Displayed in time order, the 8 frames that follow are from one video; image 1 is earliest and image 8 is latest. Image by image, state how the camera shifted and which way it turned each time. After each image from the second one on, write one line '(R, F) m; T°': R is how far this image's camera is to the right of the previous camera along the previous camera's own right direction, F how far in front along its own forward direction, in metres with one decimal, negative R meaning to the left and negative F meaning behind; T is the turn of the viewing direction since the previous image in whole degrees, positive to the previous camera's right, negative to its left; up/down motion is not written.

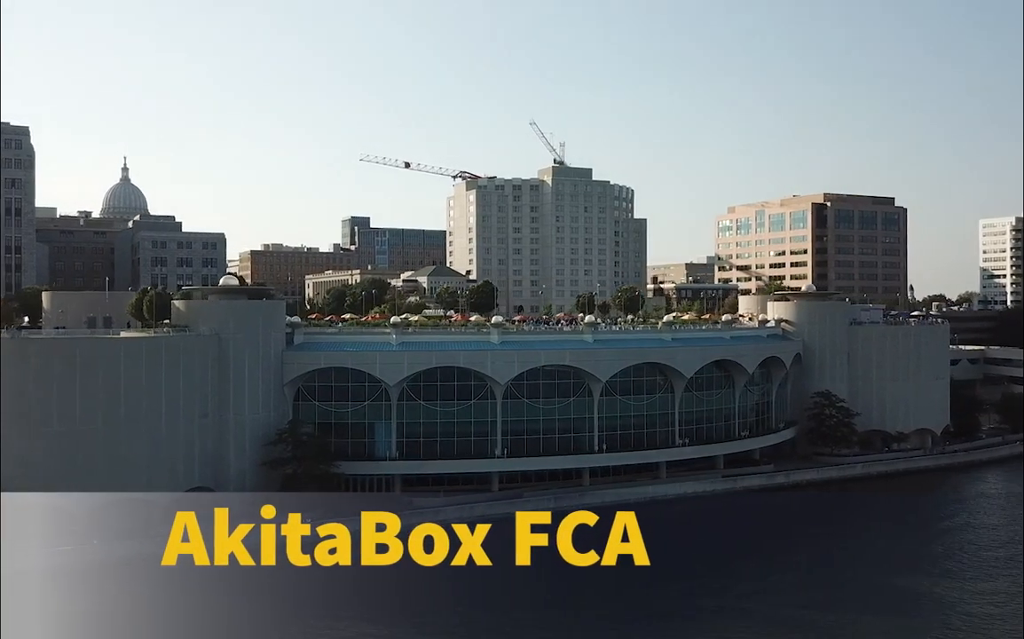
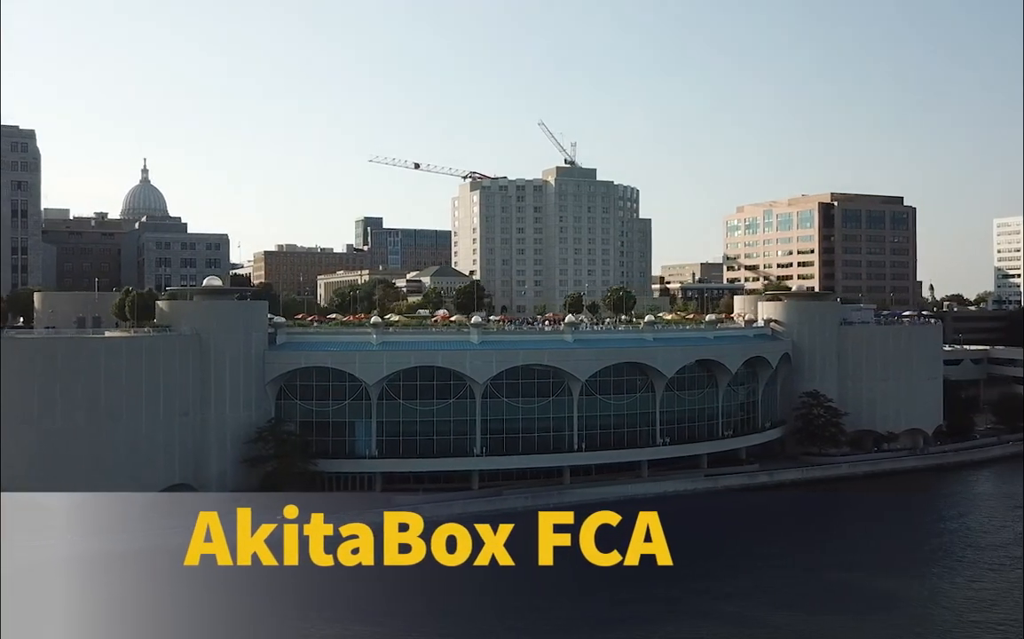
(+1.7, -0.4) m; -1°
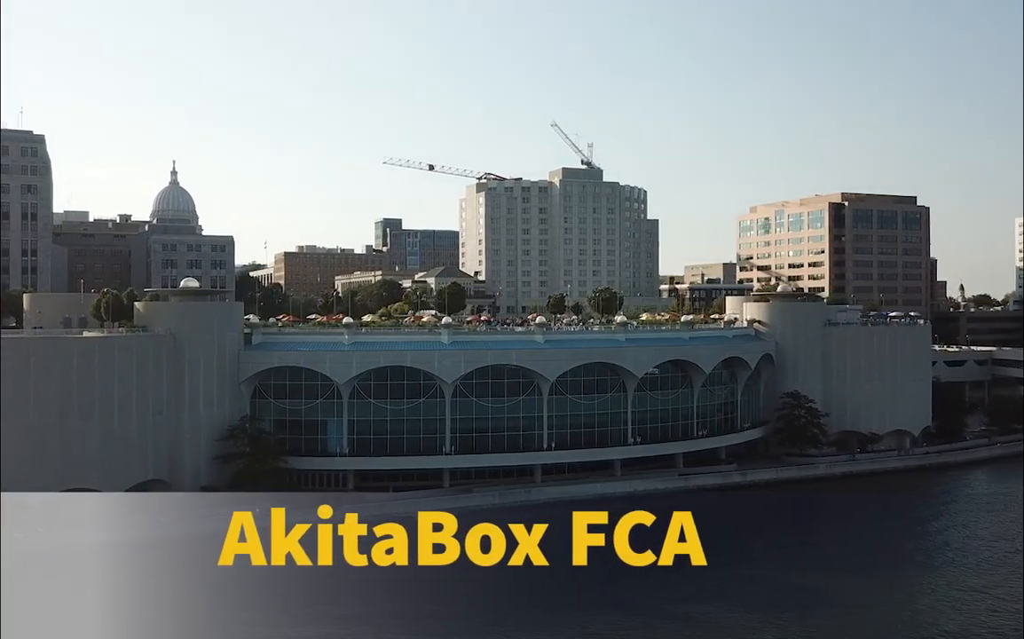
(+2.6, -0.5) m; -2°
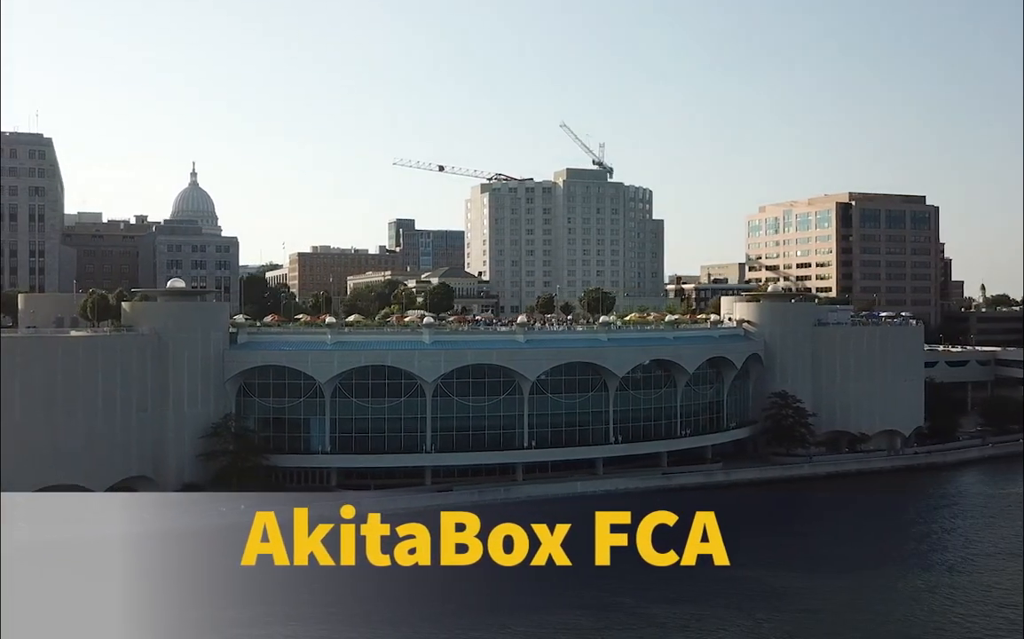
(+1.7, -0.4) m; -1°
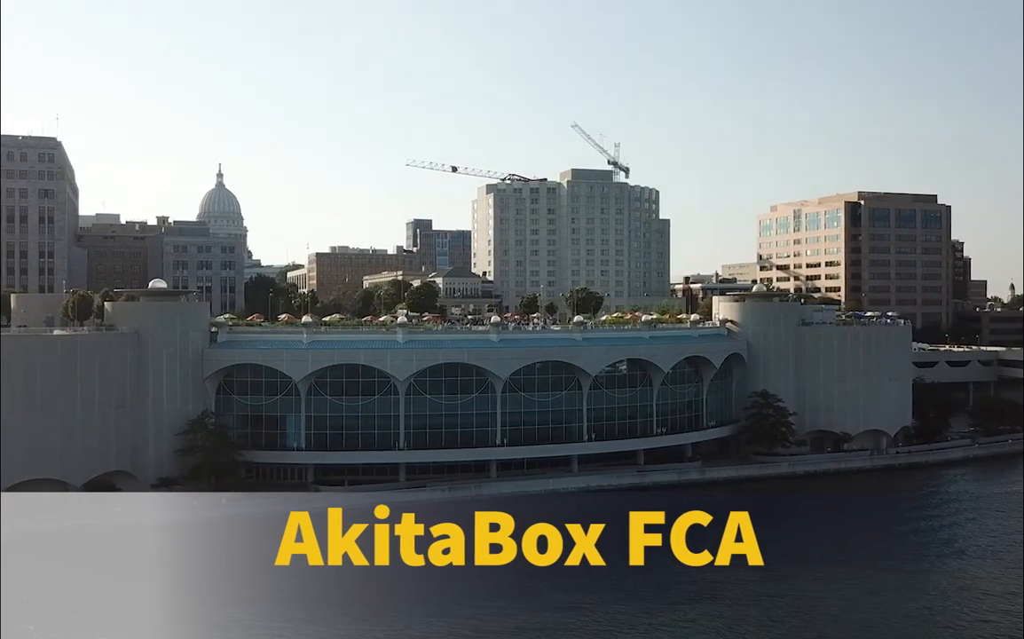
(+2.4, -0.6) m; -2°
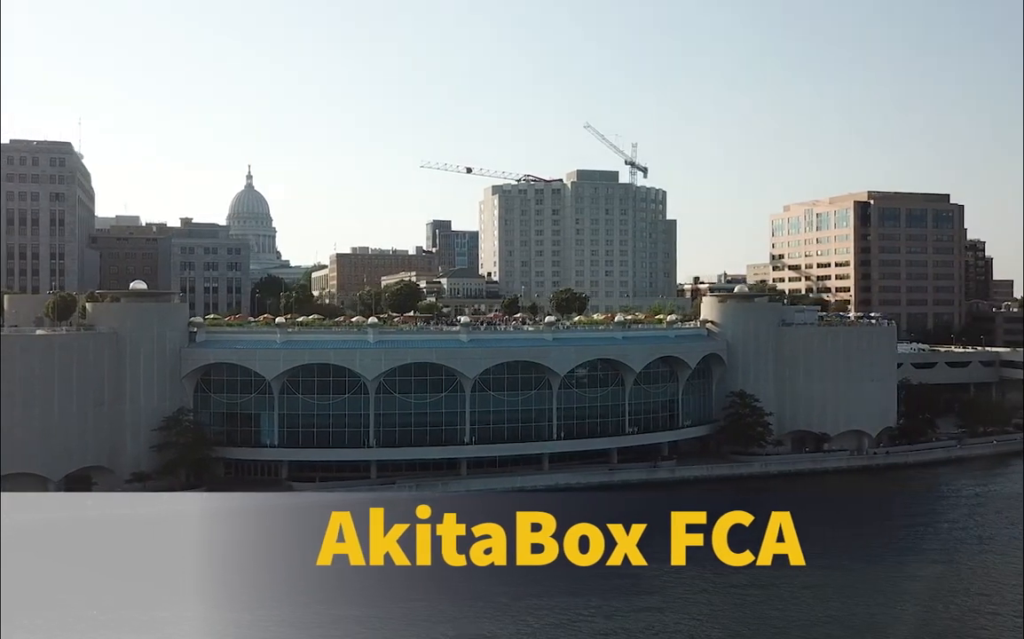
(+2.8, -0.8) m; -2°
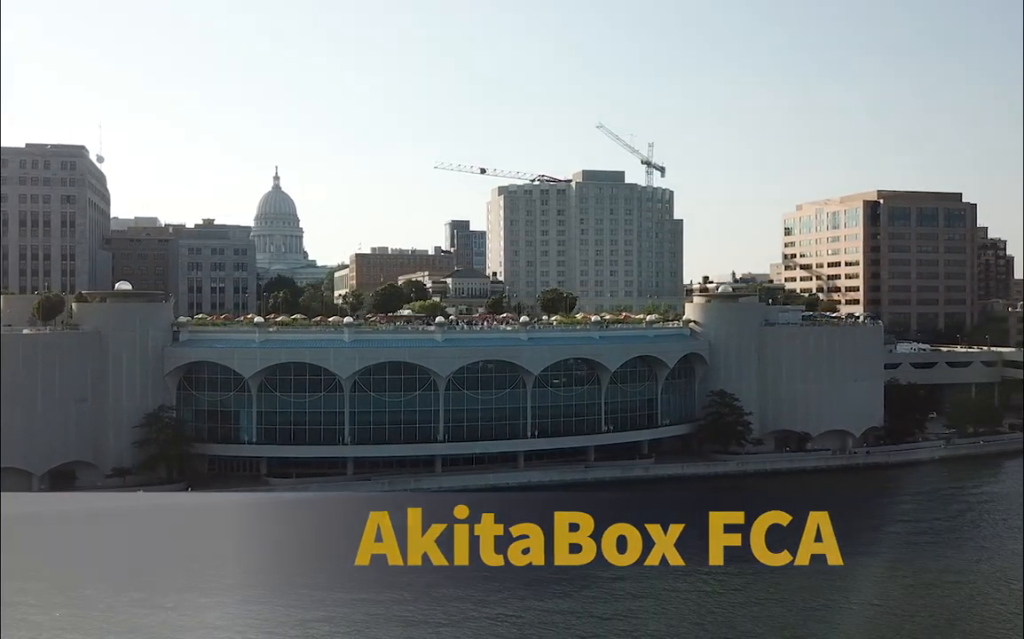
(+2.6, -0.7) m; -2°
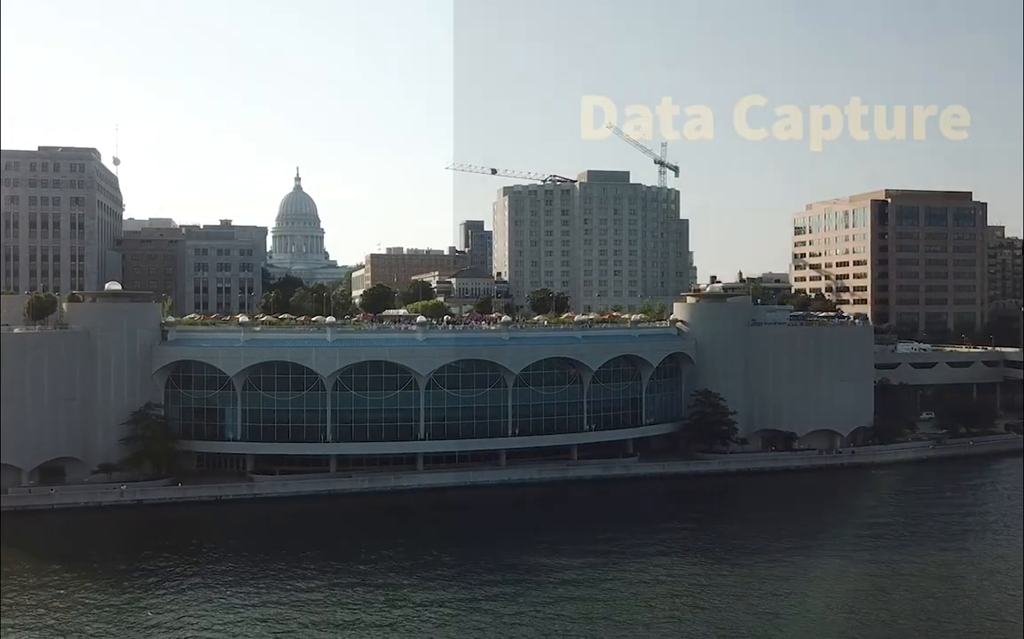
(+2.0, -0.5) m; -1°
